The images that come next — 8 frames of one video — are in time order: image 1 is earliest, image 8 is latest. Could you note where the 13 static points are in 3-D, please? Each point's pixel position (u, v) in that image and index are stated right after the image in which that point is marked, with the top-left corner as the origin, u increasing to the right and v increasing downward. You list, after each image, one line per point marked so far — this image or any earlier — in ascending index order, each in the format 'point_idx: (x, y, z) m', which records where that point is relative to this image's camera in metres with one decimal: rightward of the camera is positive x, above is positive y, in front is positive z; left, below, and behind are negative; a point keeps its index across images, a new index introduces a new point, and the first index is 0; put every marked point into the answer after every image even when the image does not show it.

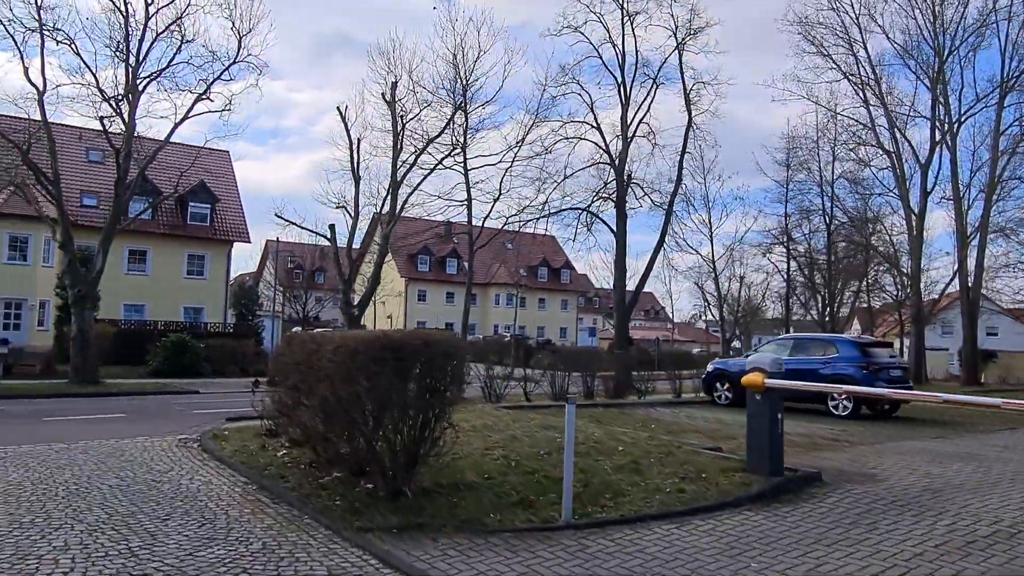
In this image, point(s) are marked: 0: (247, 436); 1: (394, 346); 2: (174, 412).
0: (-4.4, -2.5, +12.3) m
1: (-1.2, -0.6, +7.7) m
2: (-8.4, -3.1, +18.3) m
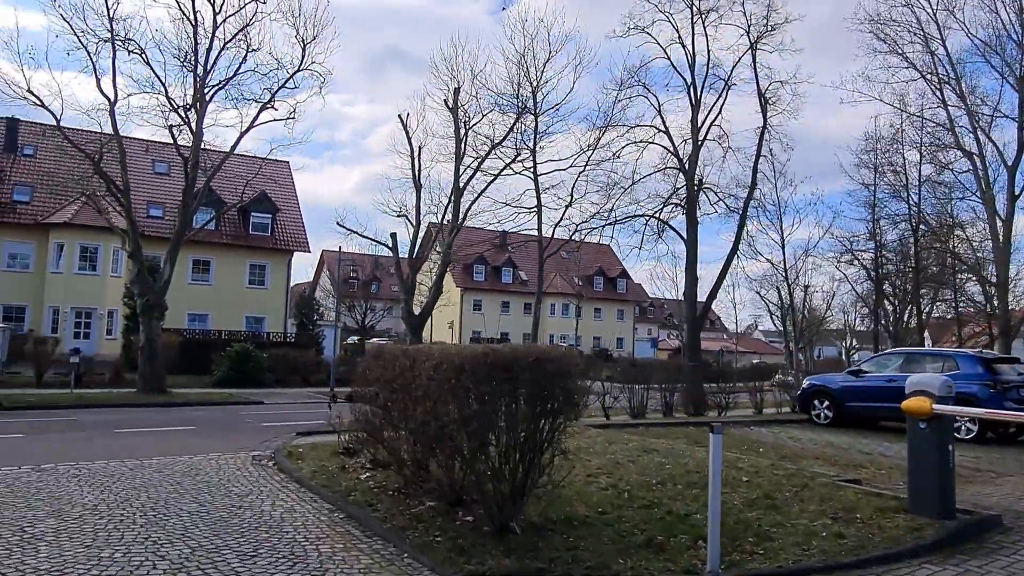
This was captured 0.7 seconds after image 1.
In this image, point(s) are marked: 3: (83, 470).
0: (-2.9, -2.6, +11.6) m
1: (-0.1, -0.7, +6.8) m
2: (-6.5, -3.3, +17.9) m
3: (-6.2, -2.6, +10.6) m
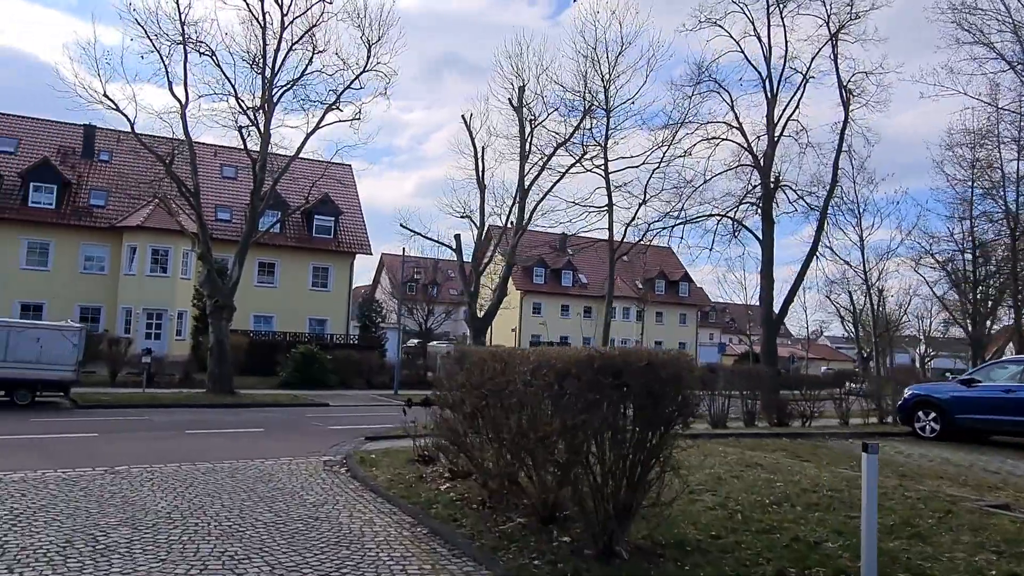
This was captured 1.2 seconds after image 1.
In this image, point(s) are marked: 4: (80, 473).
0: (-1.7, -2.6, +11.0) m
1: (+0.8, -0.7, +6.1) m
2: (-4.8, -3.3, +17.6) m
3: (-5.0, -2.6, +10.3) m
4: (-5.9, -2.5, +10.1) m
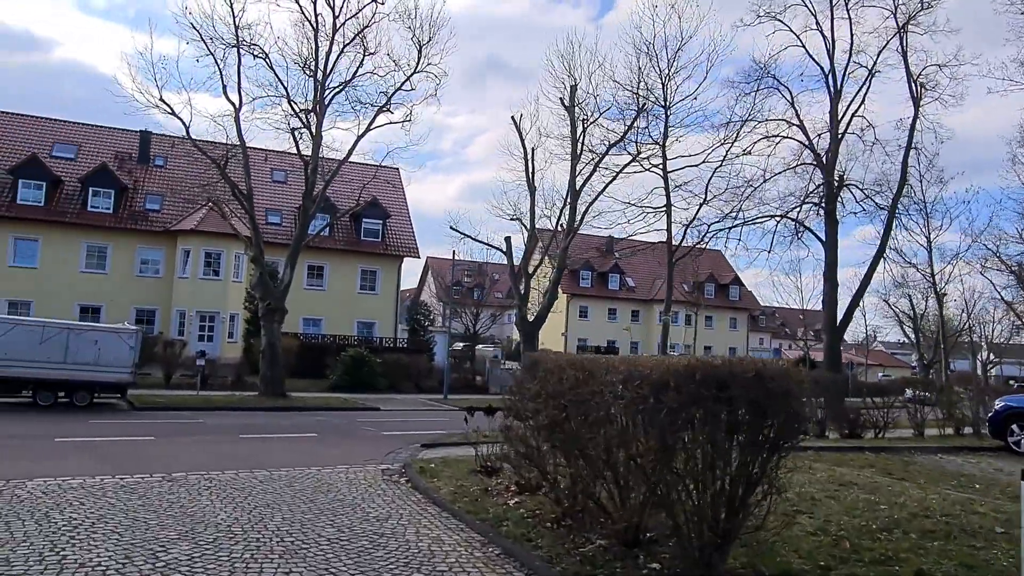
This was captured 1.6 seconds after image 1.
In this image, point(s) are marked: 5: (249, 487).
0: (-0.7, -2.7, +10.6) m
1: (+1.5, -0.7, +5.5) m
2: (-3.4, -3.4, +17.2) m
3: (-4.1, -2.6, +10.0) m
4: (-5.0, -2.6, +9.8) m
5: (-3.4, -2.6, +9.6) m
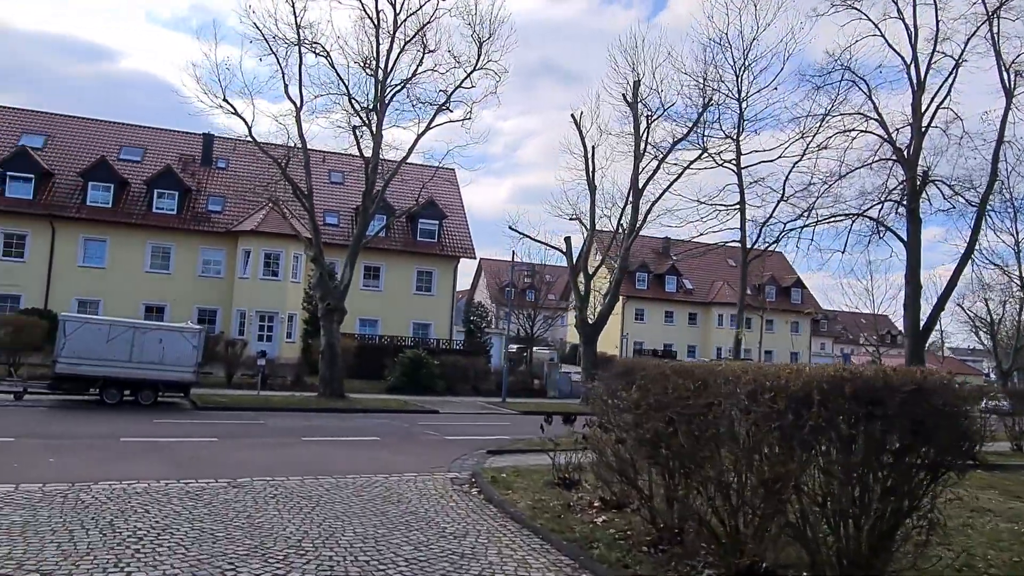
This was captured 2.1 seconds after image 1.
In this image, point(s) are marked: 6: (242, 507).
0: (+0.3, -2.7, +9.9) m
1: (+2.2, -0.7, +4.7) m
2: (-1.9, -3.4, +16.7) m
3: (-3.0, -2.6, +9.6) m
4: (-4.0, -2.5, +9.5) m
5: (-2.4, -2.6, +9.2) m
6: (-3.0, -2.5, +8.3) m
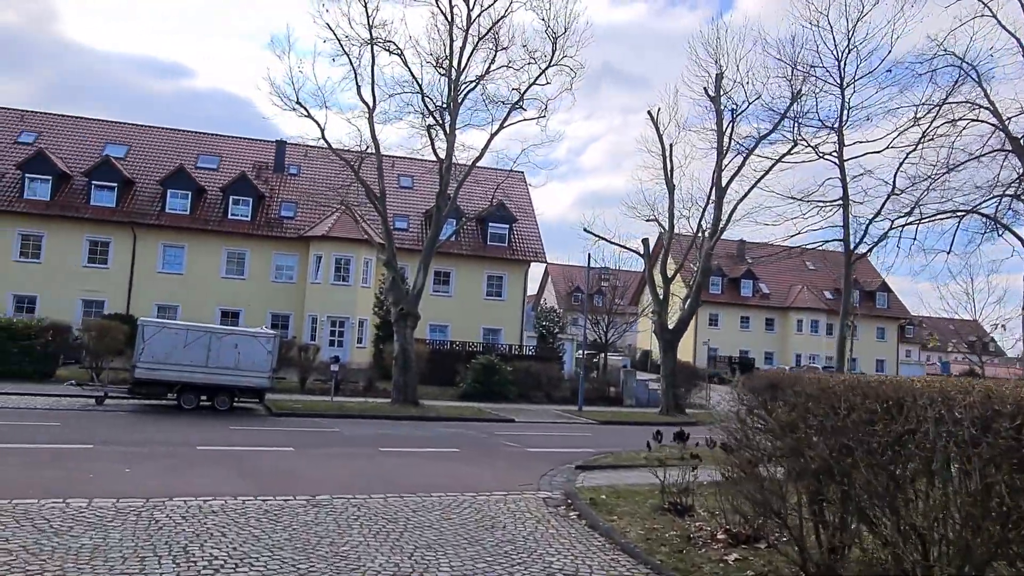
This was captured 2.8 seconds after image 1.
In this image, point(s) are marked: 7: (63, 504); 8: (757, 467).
0: (+1.6, -2.7, +8.8) m
1: (+3.0, -0.6, +3.4) m
2: (-0.1, -3.5, +15.8) m
3: (-1.8, -2.6, +8.8) m
4: (-2.7, -2.6, +8.7) m
5: (-1.2, -2.6, +8.3) m
6: (-1.9, -2.5, +7.5) m
7: (-4.9, -2.4, +8.0) m
8: (+2.1, -1.5, +6.1) m
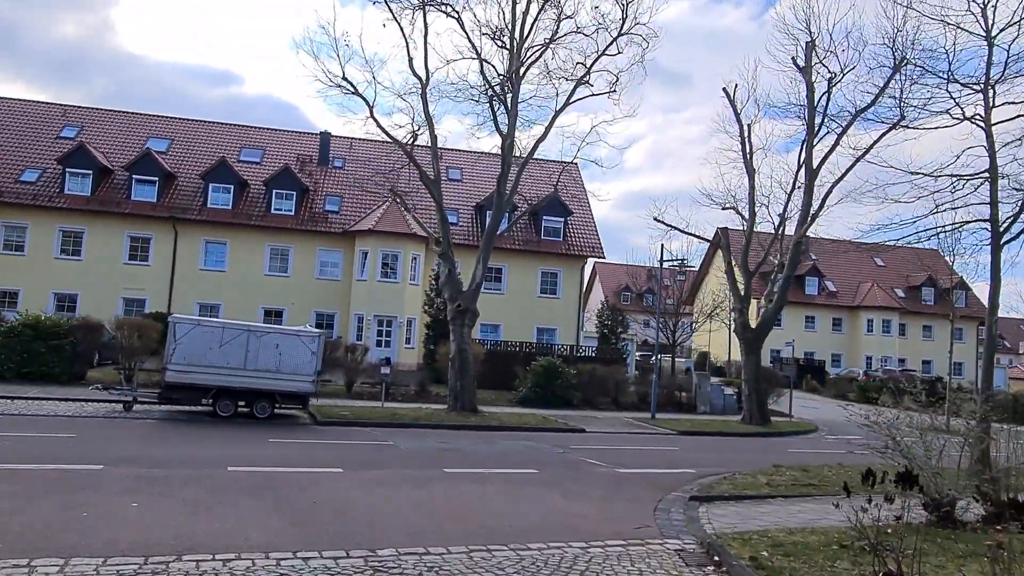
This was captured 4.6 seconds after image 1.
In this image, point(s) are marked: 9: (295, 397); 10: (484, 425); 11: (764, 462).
0: (+2.8, -2.5, +6.1) m
1: (+3.9, -0.4, +0.7) m
2: (+1.5, -3.3, +13.2) m
3: (-0.6, -2.4, +6.2) m
4: (-1.6, -2.4, +6.3) m
5: (-0.1, -2.4, +5.8) m
6: (-0.8, -2.3, +5.0) m
7: (-3.7, -2.2, +5.7) m
8: (+3.1, -1.3, +3.4) m
9: (-5.4, -2.7, +18.4) m
10: (-0.7, -3.7, +19.9) m
11: (+5.1, -3.5, +14.9) m
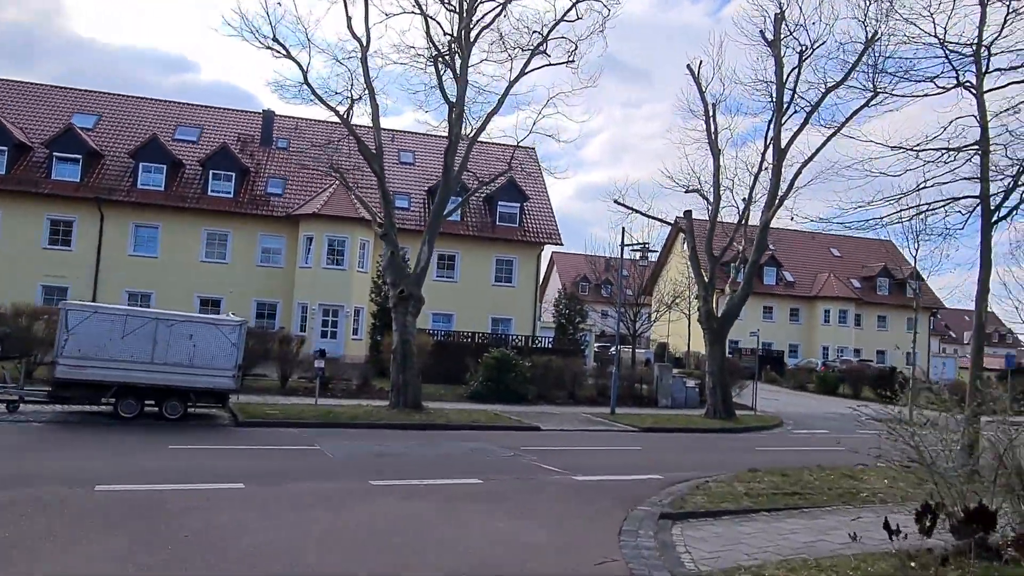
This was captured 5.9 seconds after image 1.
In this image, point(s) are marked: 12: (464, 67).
0: (+2.3, -2.2, +4.4) m
1: (+3.7, -0.3, -1.0) m
2: (+0.6, -3.0, +11.4) m
3: (-1.1, -2.2, +4.4) m
4: (-2.1, -2.1, +4.3) m
5: (-0.6, -2.2, +3.9) m
6: (-1.2, -2.1, +3.1) m
7: (-4.2, -1.9, +3.6) m
8: (+2.8, -1.1, +1.7) m
9: (-6.6, -2.3, +16.3) m
10: (-2.0, -3.3, +18.0) m
11: (+4.1, -3.2, +13.4) m
12: (-1.3, +5.8, +19.8) m
